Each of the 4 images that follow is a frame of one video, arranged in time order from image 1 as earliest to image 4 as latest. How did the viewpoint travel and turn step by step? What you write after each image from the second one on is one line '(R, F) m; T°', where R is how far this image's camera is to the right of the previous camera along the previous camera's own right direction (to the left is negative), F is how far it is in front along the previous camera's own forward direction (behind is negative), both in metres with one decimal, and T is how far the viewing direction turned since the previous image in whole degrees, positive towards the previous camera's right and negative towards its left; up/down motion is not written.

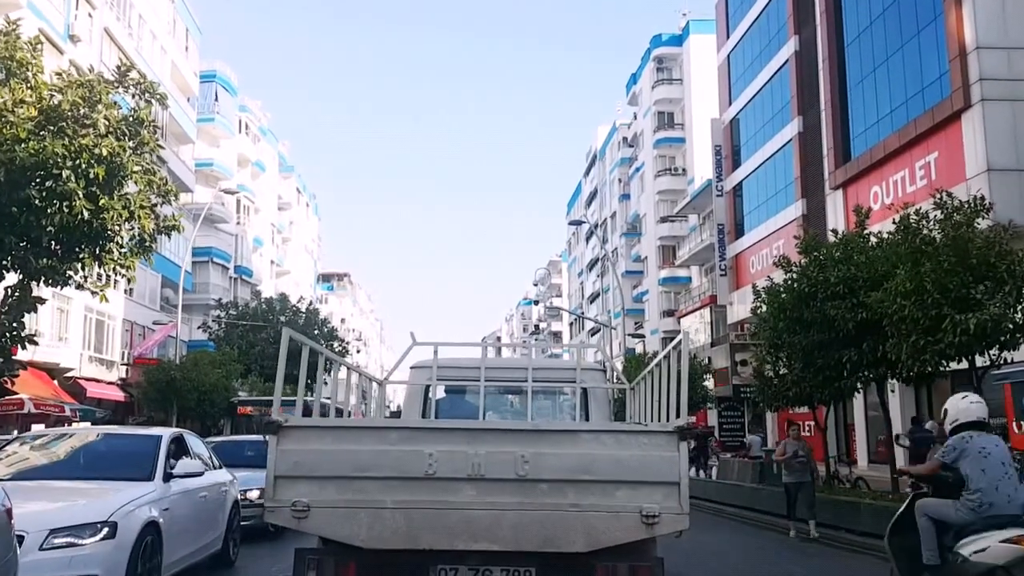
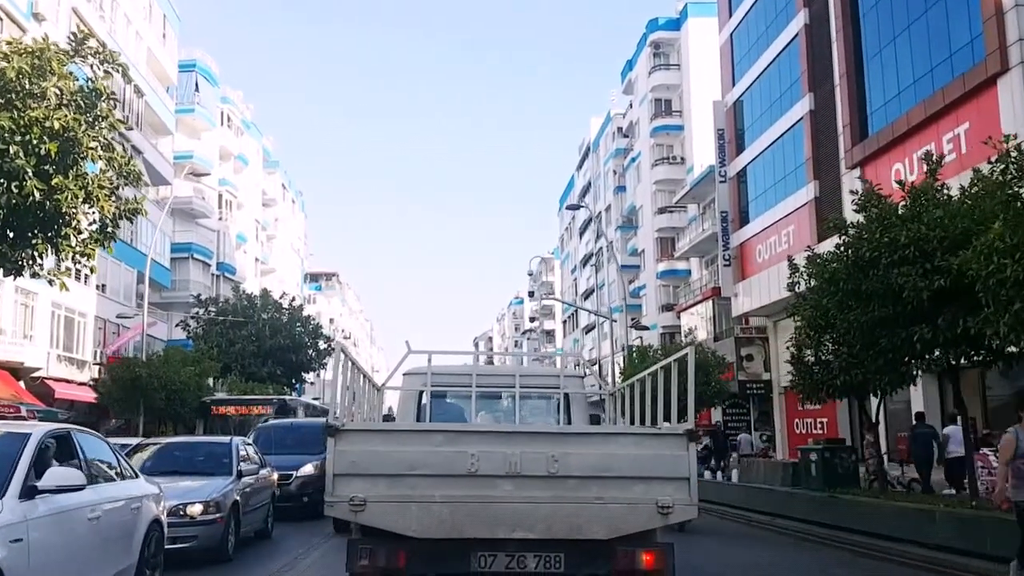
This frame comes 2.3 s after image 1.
(-0.1, +2.0) m; +1°
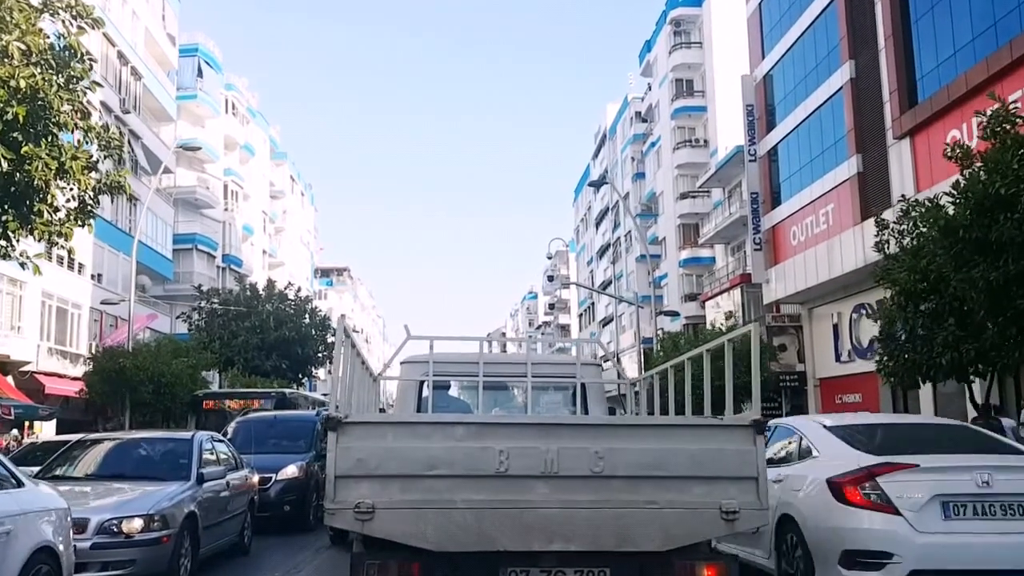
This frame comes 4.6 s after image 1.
(-0.1, +2.1) m; -1°
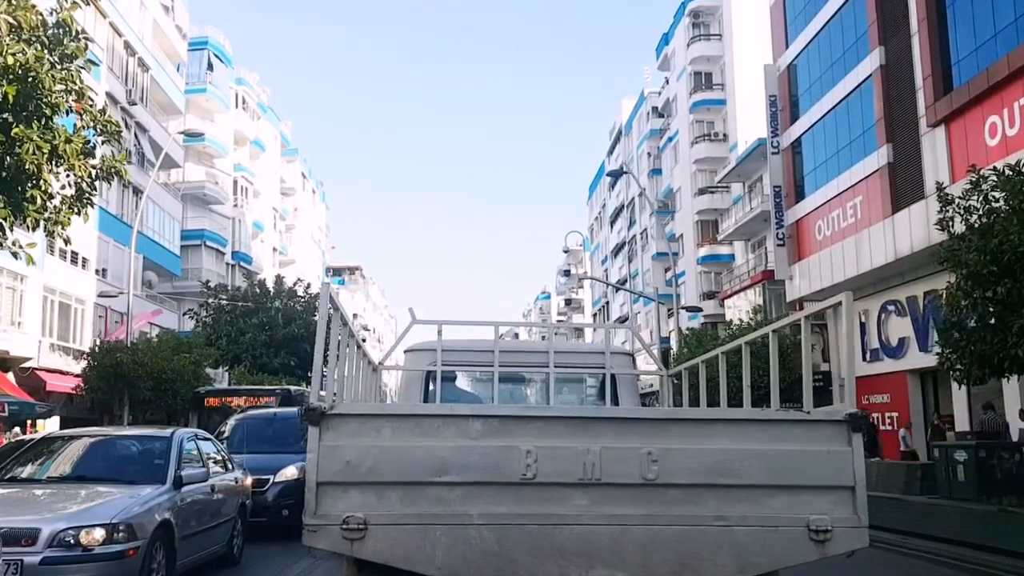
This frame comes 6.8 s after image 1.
(-0.1, +1.0) m; -1°
